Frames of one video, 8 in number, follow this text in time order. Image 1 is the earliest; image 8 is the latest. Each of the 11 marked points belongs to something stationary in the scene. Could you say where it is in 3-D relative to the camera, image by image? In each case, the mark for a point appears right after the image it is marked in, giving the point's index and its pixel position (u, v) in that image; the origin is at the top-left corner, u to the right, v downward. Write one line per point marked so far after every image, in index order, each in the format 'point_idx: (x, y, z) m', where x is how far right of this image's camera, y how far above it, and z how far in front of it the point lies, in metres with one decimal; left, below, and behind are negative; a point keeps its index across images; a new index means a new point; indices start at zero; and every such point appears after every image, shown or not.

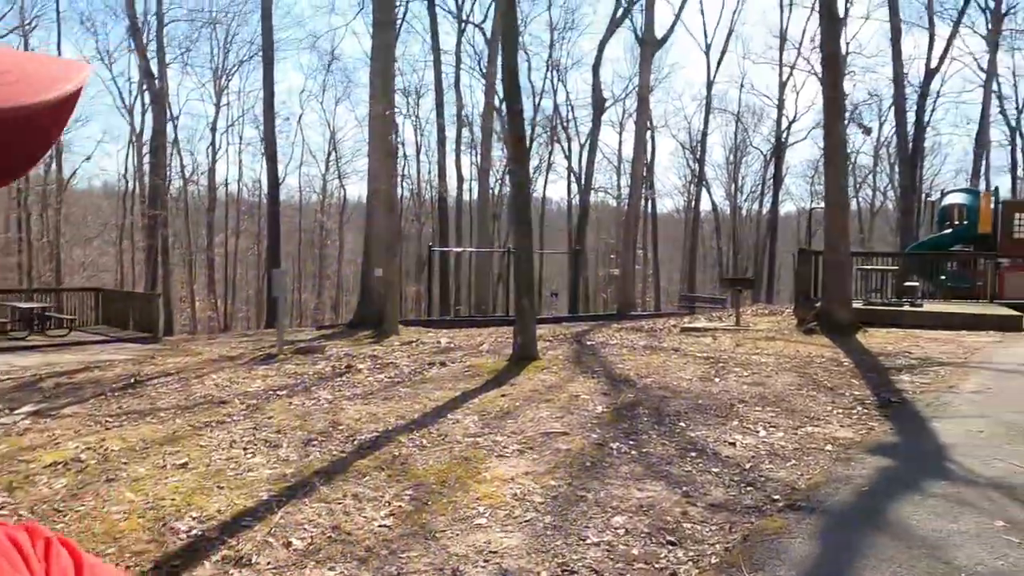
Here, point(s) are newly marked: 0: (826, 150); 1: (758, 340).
0: (+4.8, +2.0, +11.5) m
1: (+3.5, -0.8, +10.9) m
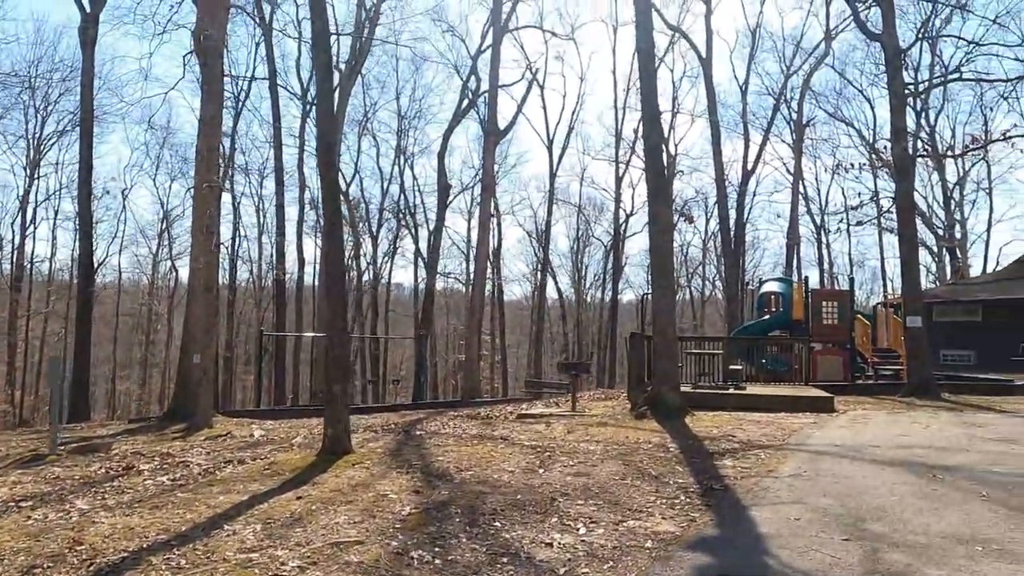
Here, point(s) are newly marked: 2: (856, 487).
0: (+2.2, +0.8, +11.8) m
1: (+1.1, -1.9, +10.6) m
2: (+2.9, -1.7, +6.4) m
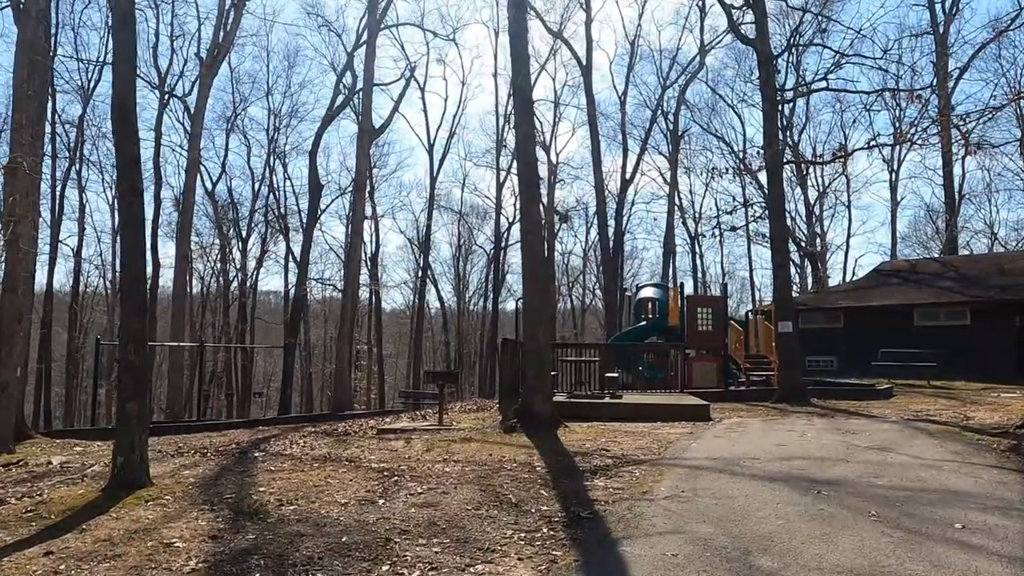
0: (+0.2, +0.7, +10.9) m
1: (-0.8, -1.9, +9.5) m
2: (+1.7, -1.6, +5.6) m
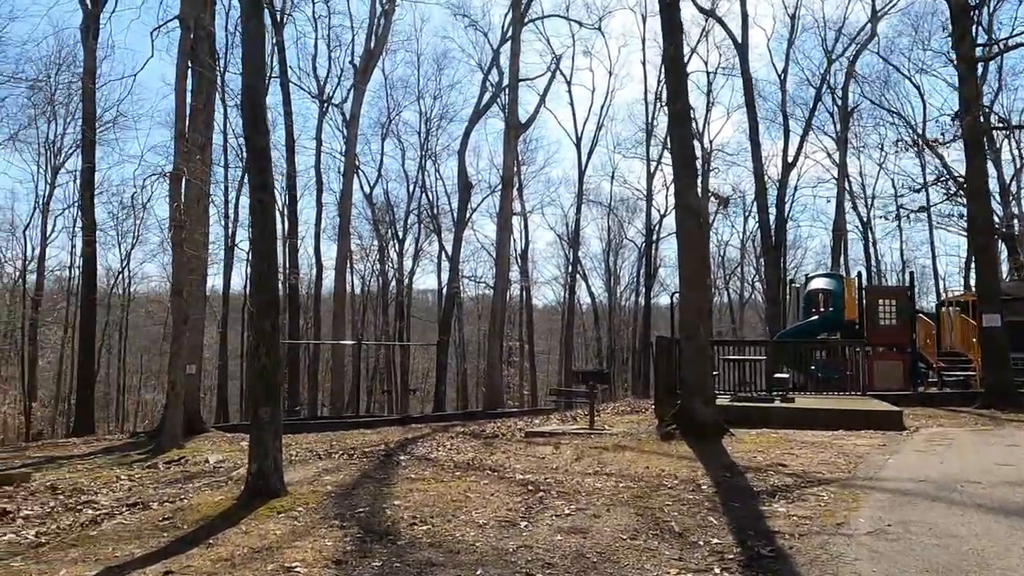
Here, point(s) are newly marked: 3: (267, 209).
0: (+2.2, +0.8, +9.8) m
1: (+1.0, -1.9, +8.7) m
2: (+2.6, -1.5, +4.4) m
3: (-2.0, +0.6, +6.2) m
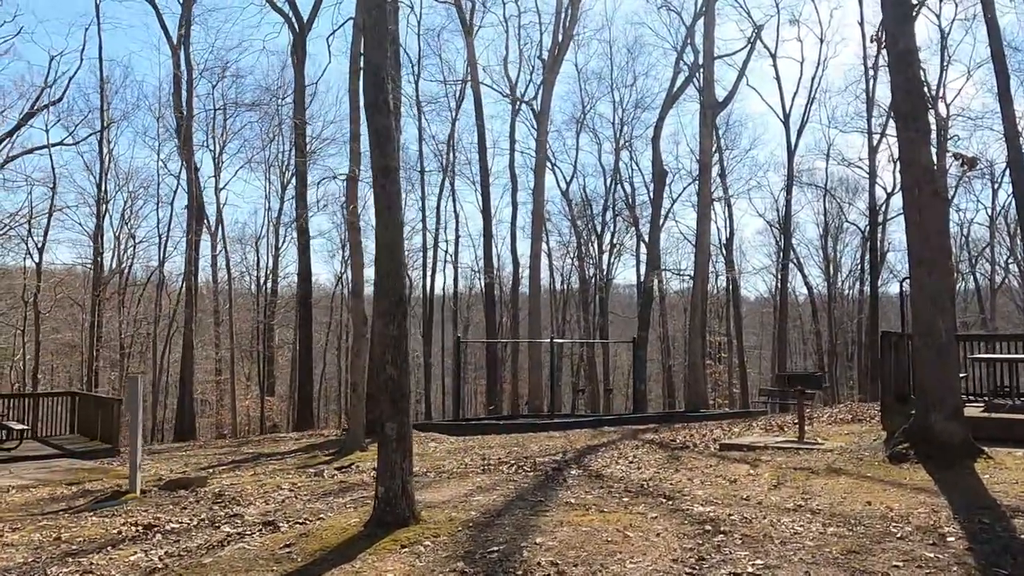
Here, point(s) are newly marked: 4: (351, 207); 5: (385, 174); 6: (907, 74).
0: (+4.1, +1.0, +7.9) m
1: (+2.8, -1.7, +7.1) m
2: (+3.2, -1.4, +2.5) m
3: (-0.9, +0.7, +5.5) m
4: (-2.7, +1.4, +12.8) m
5: (-0.9, +0.8, +5.5) m
6: (+4.1, +2.2, +8.0) m
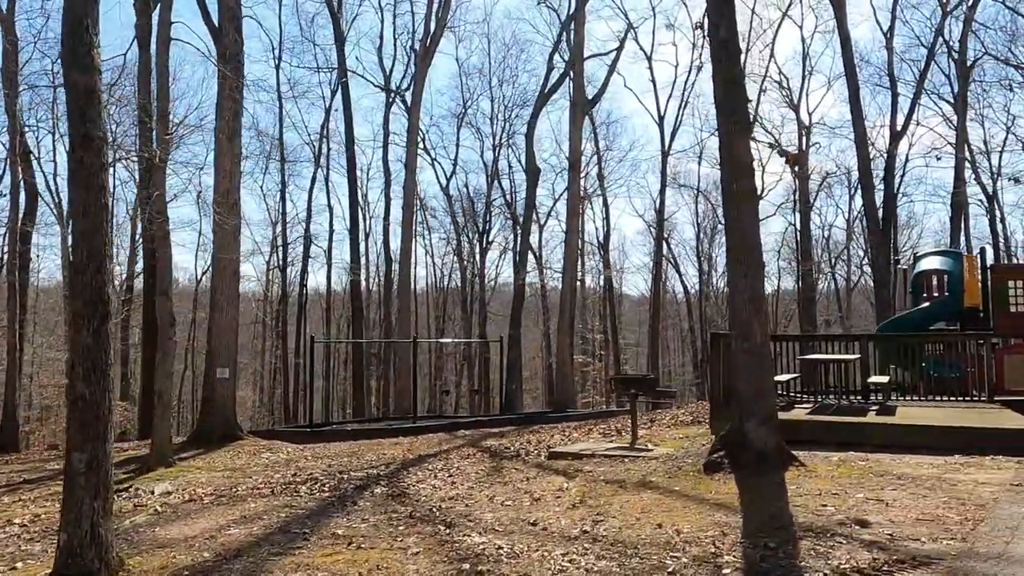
0: (+2.1, +1.0, +7.5) m
1: (+0.9, -1.7, +6.6) m
2: (+2.0, -1.4, +2.1) m
3: (-2.5, +0.7, +4.5) m
4: (-5.3, +1.4, +11.4) m
5: (-2.5, +0.8, +4.5) m
6: (+2.2, +2.2, +7.6) m
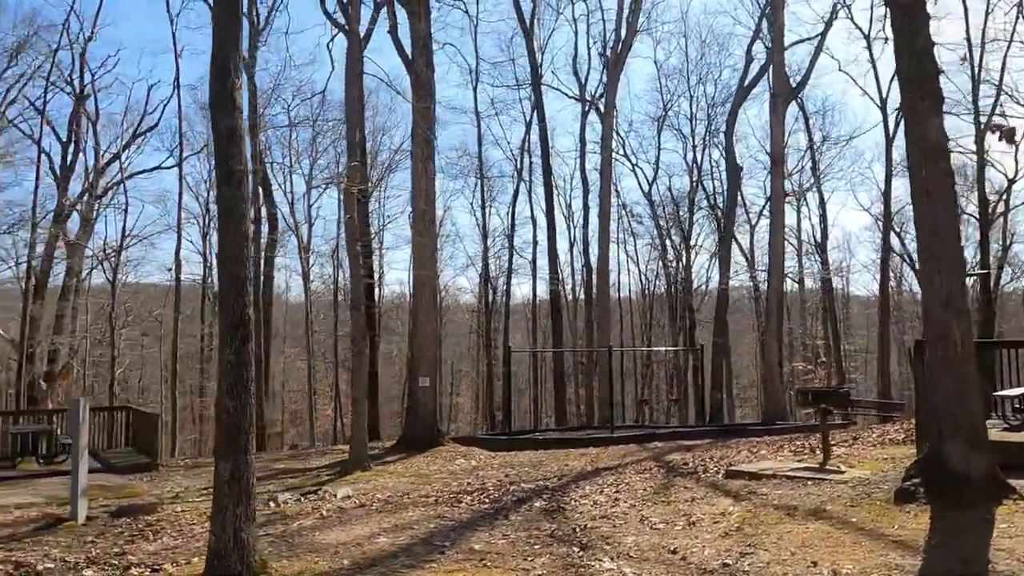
0: (+3.5, +1.0, +6.6) m
1: (+2.1, -1.8, +5.9) m
2: (+1.9, -1.4, +1.3) m
3: (-1.8, +0.5, +4.9) m
4: (-2.6, +1.2, +12.3) m
5: (-1.8, +0.7, +4.9) m
6: (+3.5, +2.2, +6.6) m
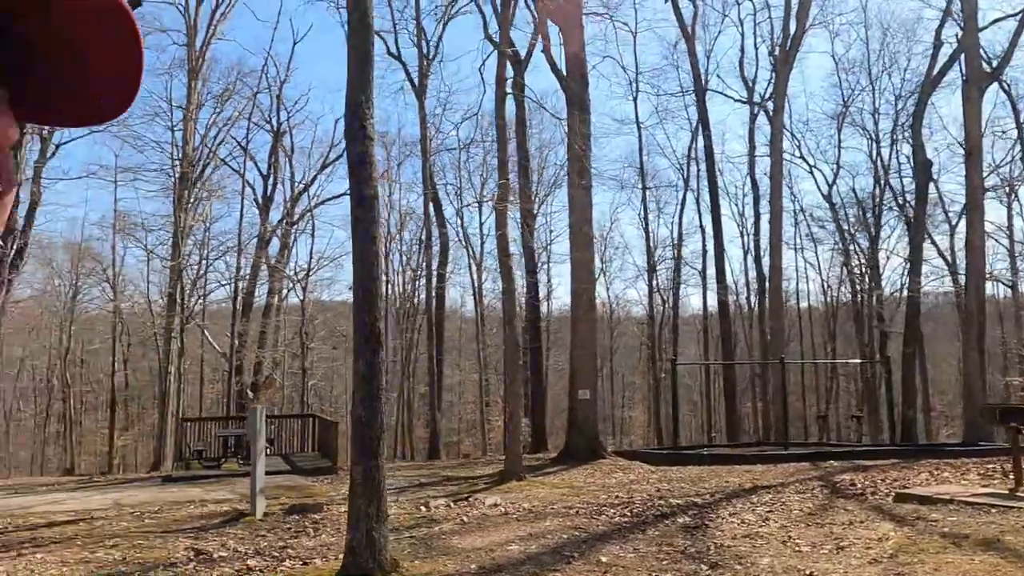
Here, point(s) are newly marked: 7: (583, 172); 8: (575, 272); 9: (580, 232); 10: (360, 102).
0: (+4.5, +1.0, +5.7) m
1: (+3.1, -1.8, +5.4) m
2: (+1.8, -1.4, +0.9) m
3: (-1.0, +0.4, +5.2) m
4: (-0.1, +0.9, +12.7) m
5: (-1.1, +0.6, +5.3) m
6: (+4.5, +2.2, +5.8) m
7: (+1.6, +2.7, +17.9) m
8: (+1.4, +0.4, +17.9) m
9: (+1.6, +1.3, +17.9) m
10: (-1.1, +1.3, +5.4) m
